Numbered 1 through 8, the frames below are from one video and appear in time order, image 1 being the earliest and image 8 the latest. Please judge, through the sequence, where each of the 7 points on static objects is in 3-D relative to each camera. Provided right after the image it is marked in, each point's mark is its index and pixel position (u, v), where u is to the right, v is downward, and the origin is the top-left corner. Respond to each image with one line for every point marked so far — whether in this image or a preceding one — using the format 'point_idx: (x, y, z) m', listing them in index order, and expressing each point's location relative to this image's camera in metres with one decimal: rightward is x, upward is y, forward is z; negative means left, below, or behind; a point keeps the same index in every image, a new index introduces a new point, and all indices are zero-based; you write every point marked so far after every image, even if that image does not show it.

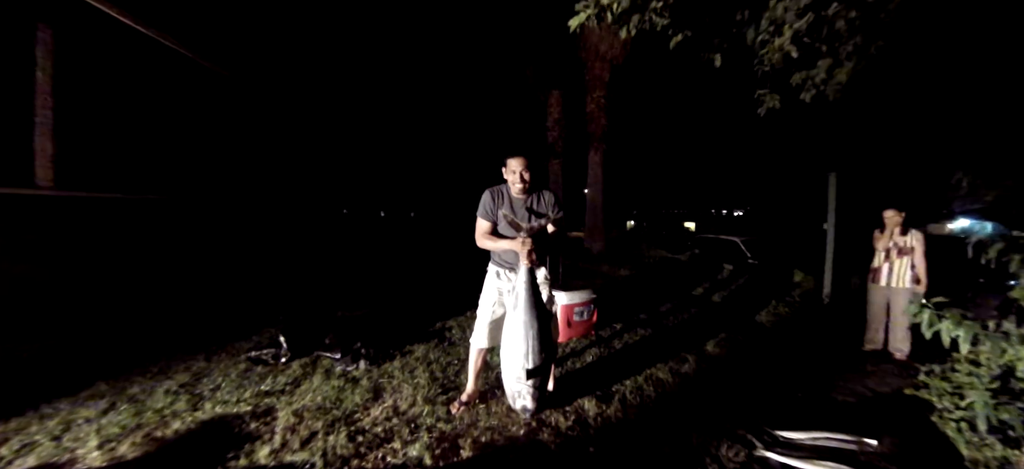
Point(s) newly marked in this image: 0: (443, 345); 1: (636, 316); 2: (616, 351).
0: (-0.8, -1.3, +4.1) m
1: (+1.9, -1.3, +5.5) m
2: (+1.2, -1.3, +4.1) m
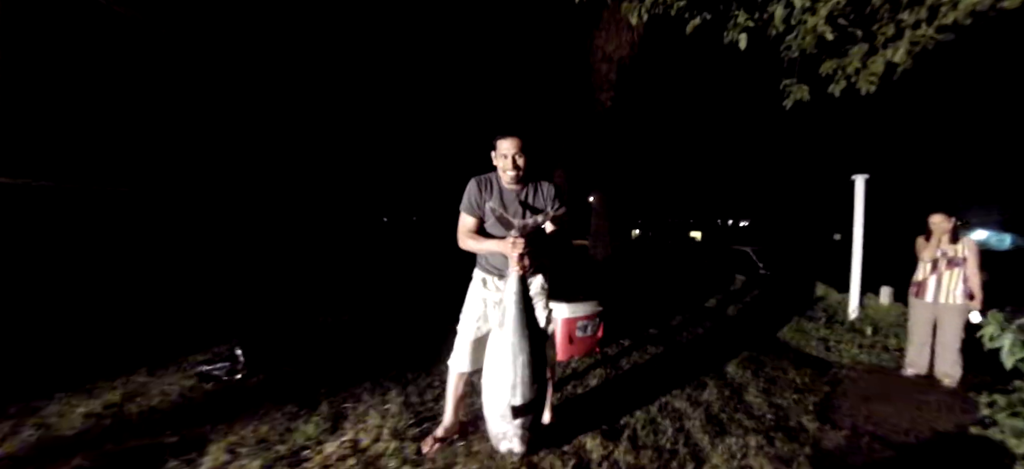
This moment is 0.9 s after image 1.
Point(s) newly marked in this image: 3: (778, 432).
0: (-0.9, -1.3, +3.6) m
1: (+1.8, -1.3, +5.0) m
2: (+1.1, -1.4, +3.6) m
3: (+2.0, -1.5, +2.7) m
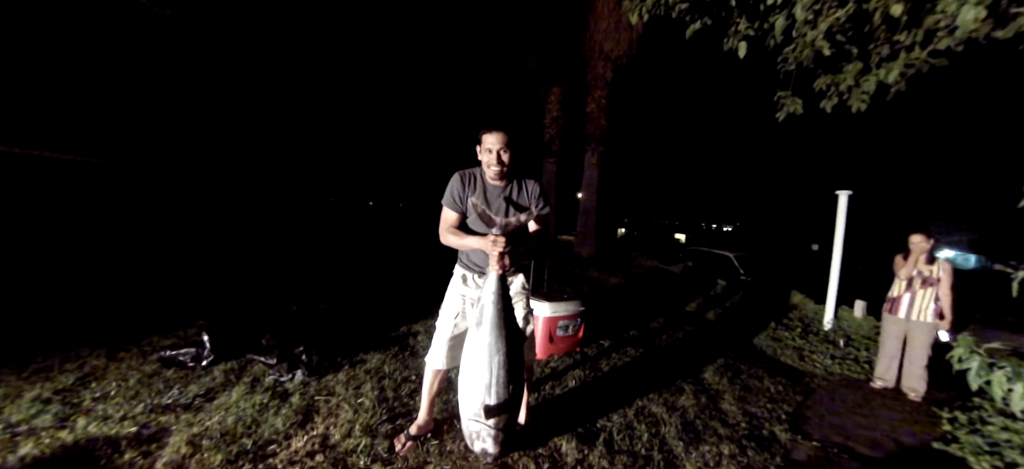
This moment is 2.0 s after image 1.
0: (-1.1, -1.2, +3.5) m
1: (+1.6, -1.4, +5.0) m
2: (+0.9, -1.4, +3.6) m
3: (+1.8, -1.6, +2.7) m
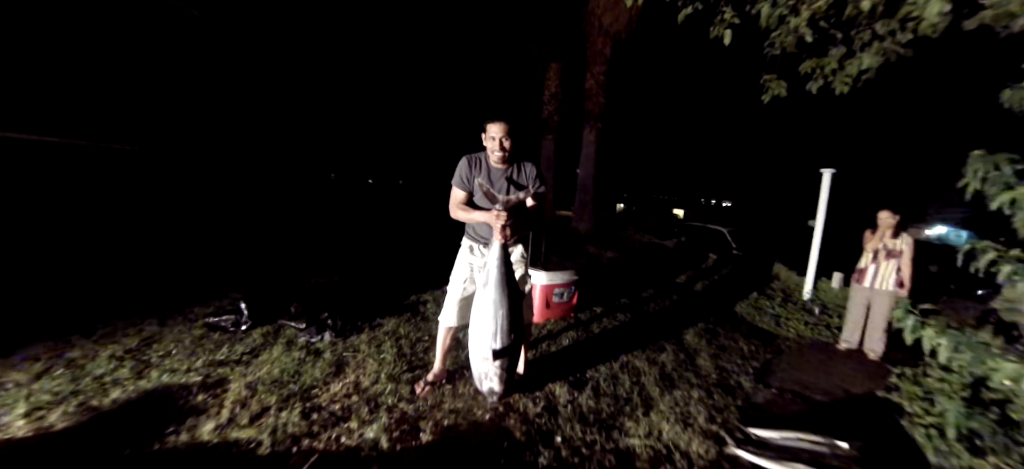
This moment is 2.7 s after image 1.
0: (-1.1, -0.9, +3.9) m
1: (+1.6, -1.0, +5.4) m
2: (+0.9, -1.1, +4.0) m
3: (+1.8, -1.4, +3.2) m
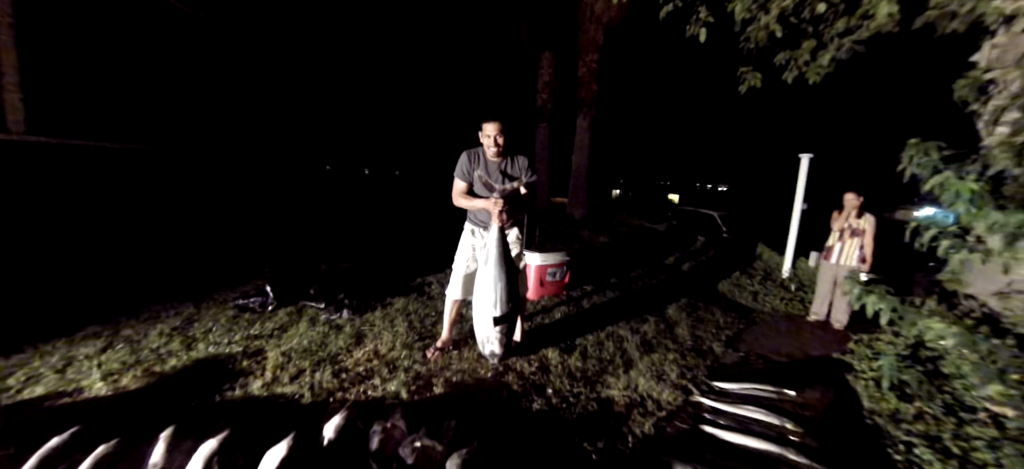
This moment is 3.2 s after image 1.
0: (-1.1, -0.8, +4.3) m
1: (+1.6, -0.8, +5.8) m
2: (+0.9, -0.9, +4.5) m
3: (+1.8, -1.2, +3.6) m
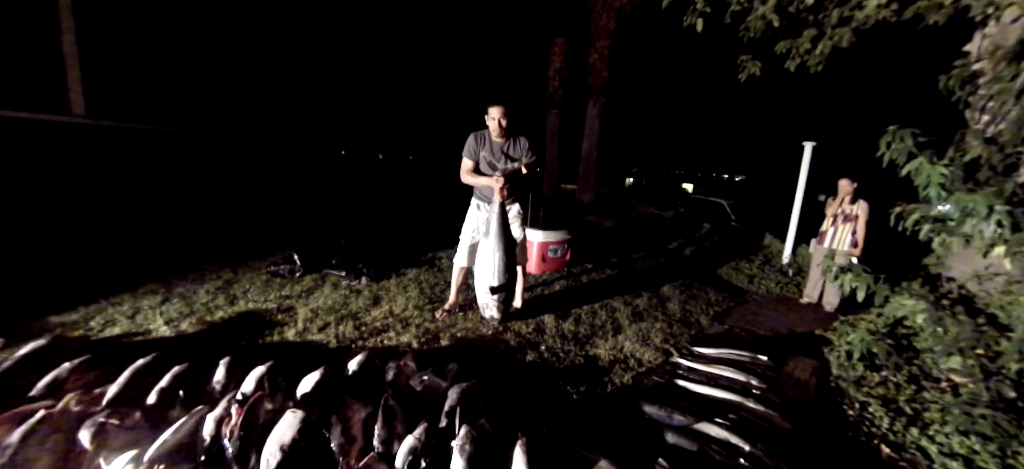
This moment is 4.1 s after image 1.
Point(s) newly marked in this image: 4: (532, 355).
0: (-1.0, -0.5, +4.7) m
1: (+1.7, -0.5, +6.1) m
2: (+1.0, -0.7, +4.8) m
3: (+1.8, -1.0, +3.9) m
4: (+0.2, -1.0, +2.9) m
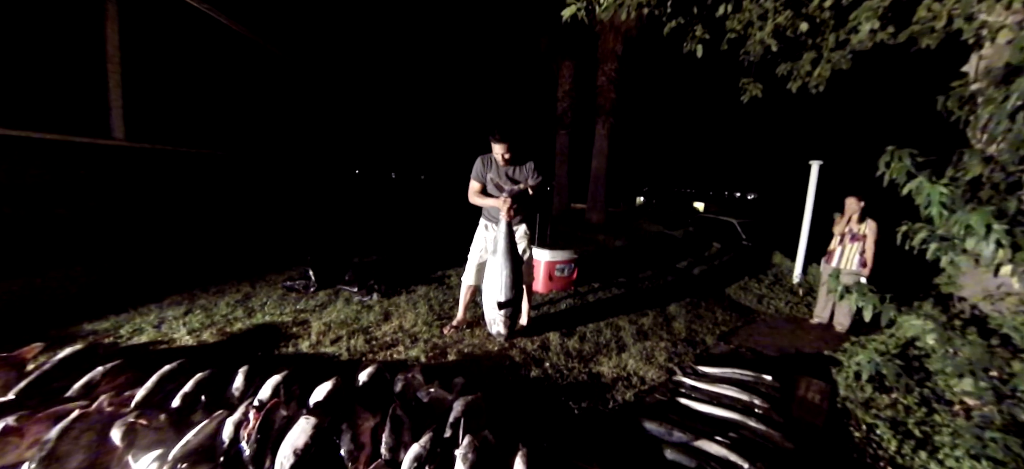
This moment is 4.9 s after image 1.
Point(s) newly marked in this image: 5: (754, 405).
0: (-1.0, -0.7, +4.9) m
1: (+1.8, -0.8, +6.2) m
2: (+1.0, -0.9, +4.9) m
3: (+1.9, -1.2, +3.9) m
4: (+0.2, -1.1, +3.0) m
5: (+1.9, -1.3, +2.8) m
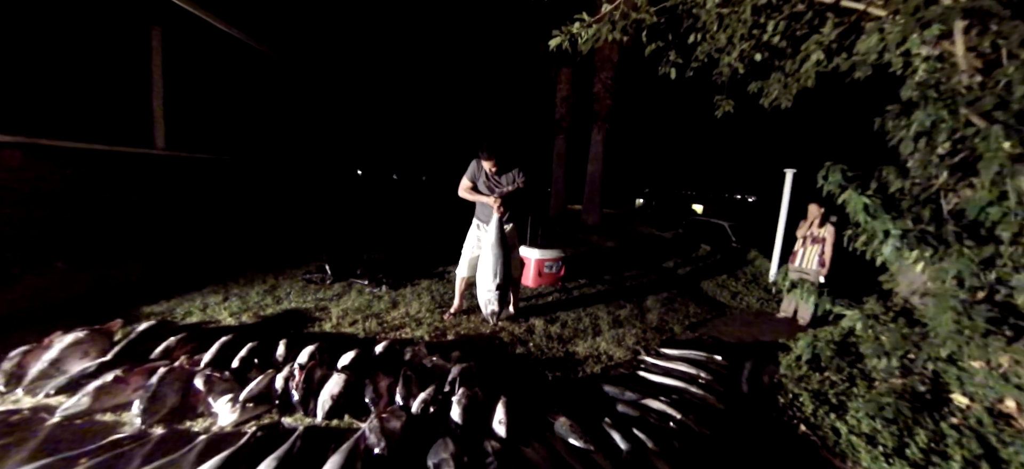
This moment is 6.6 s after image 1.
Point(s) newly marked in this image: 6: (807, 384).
0: (-1.1, -0.7, +5.4) m
1: (+1.7, -0.8, +6.8) m
2: (+0.9, -0.9, +5.4) m
3: (+1.8, -1.2, +4.5) m
4: (+0.1, -1.1, +3.6) m
5: (+1.8, -1.4, +3.3) m
6: (+2.9, -1.5, +3.5) m
